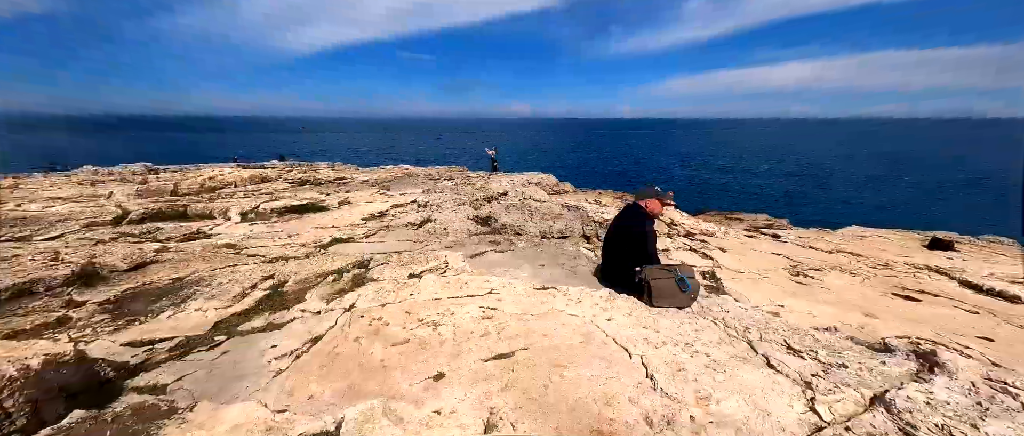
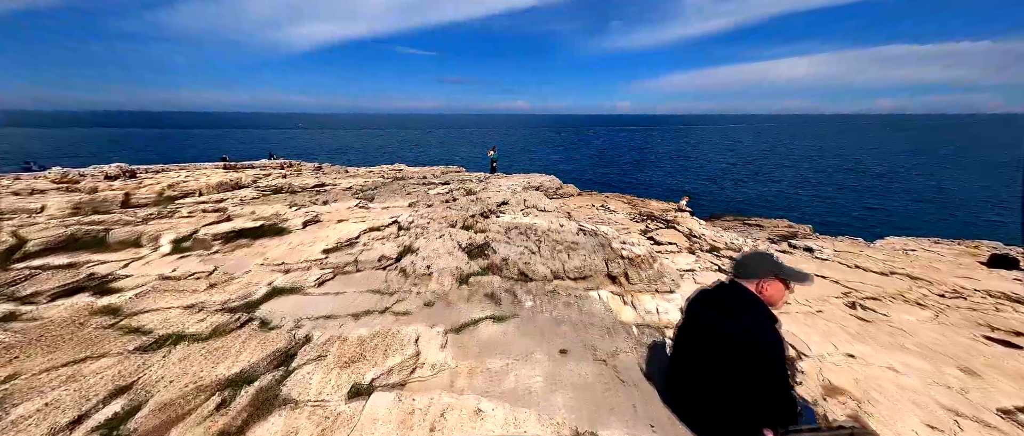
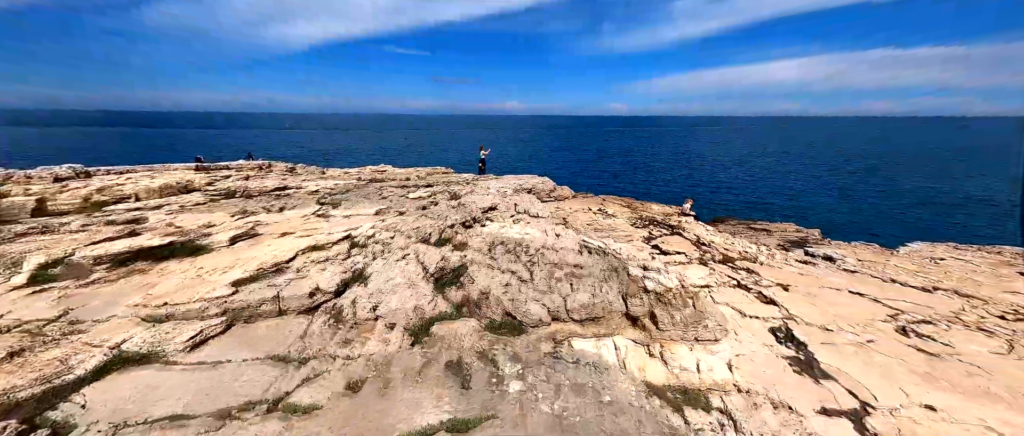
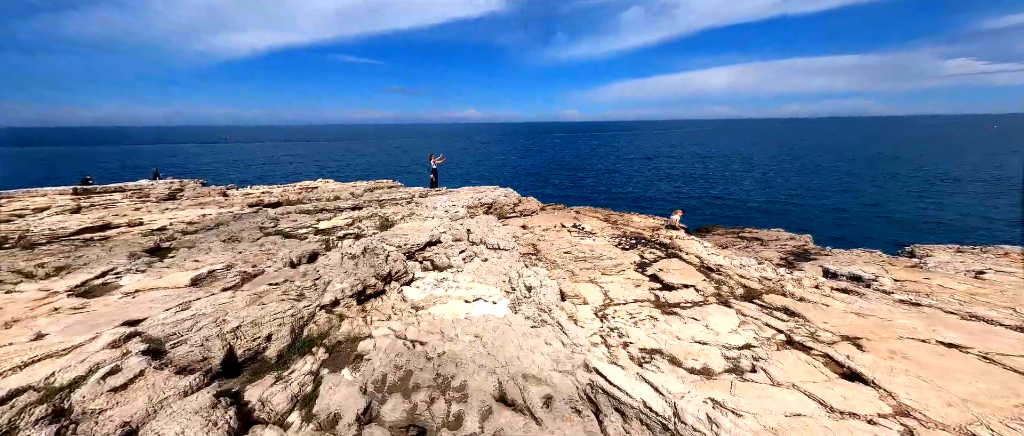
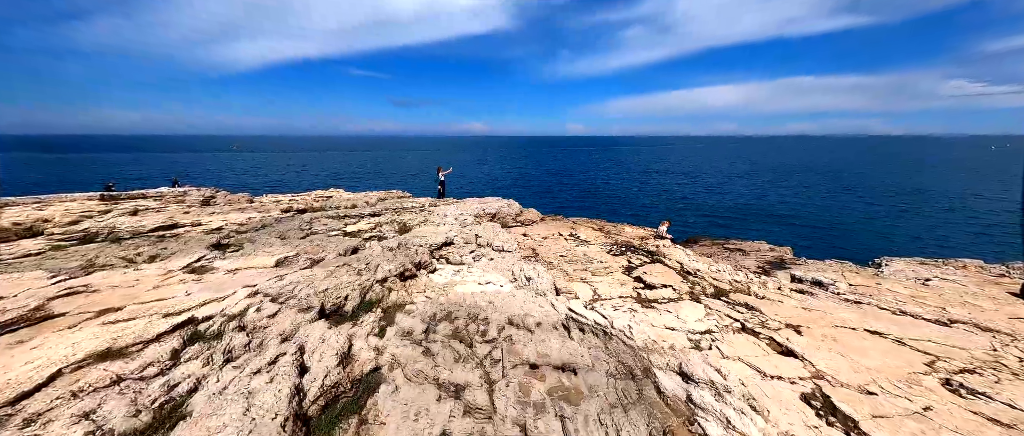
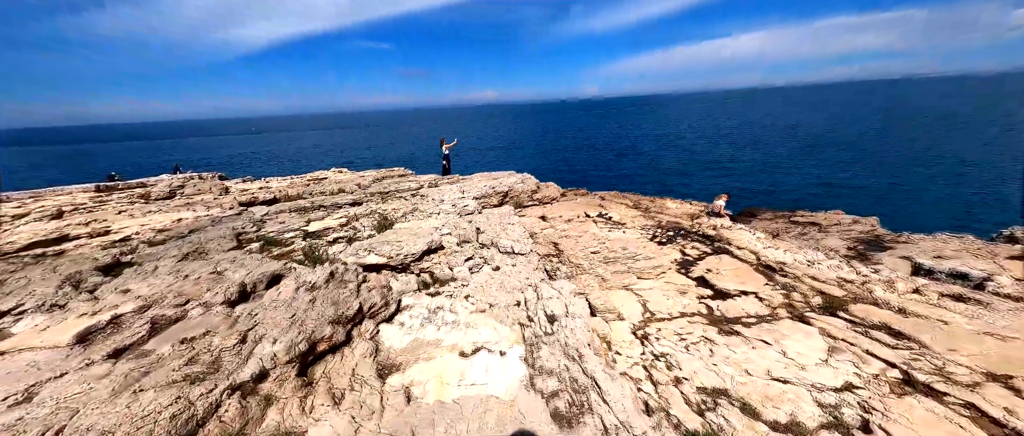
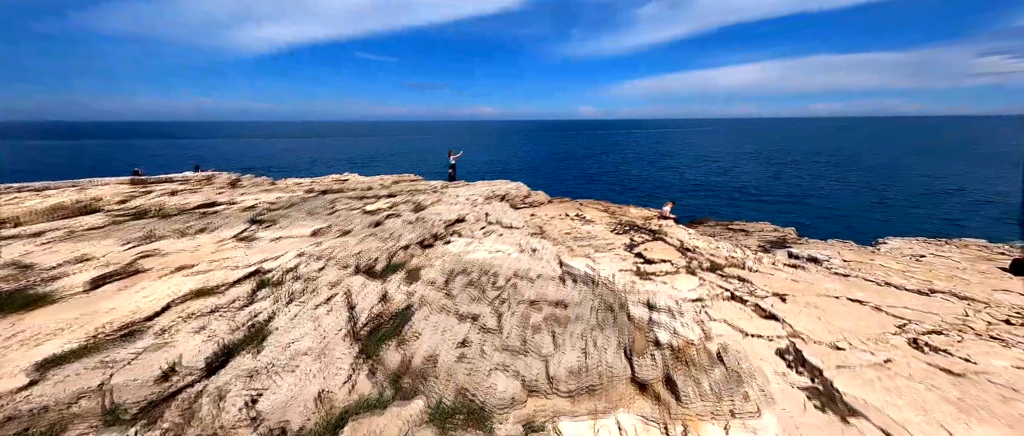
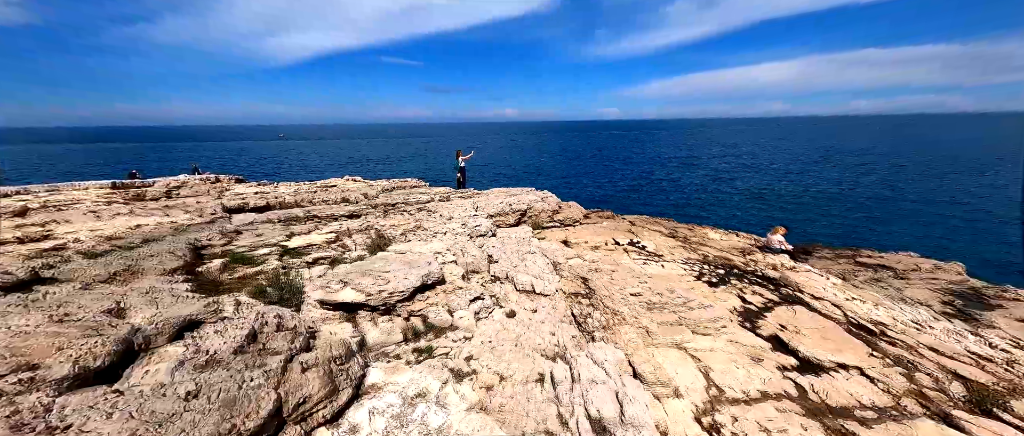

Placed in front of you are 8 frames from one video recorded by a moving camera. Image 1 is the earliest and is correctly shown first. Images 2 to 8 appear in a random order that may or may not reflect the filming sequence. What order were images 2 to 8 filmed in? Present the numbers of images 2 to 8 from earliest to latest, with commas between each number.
2, 3, 7, 5, 4, 6, 8
